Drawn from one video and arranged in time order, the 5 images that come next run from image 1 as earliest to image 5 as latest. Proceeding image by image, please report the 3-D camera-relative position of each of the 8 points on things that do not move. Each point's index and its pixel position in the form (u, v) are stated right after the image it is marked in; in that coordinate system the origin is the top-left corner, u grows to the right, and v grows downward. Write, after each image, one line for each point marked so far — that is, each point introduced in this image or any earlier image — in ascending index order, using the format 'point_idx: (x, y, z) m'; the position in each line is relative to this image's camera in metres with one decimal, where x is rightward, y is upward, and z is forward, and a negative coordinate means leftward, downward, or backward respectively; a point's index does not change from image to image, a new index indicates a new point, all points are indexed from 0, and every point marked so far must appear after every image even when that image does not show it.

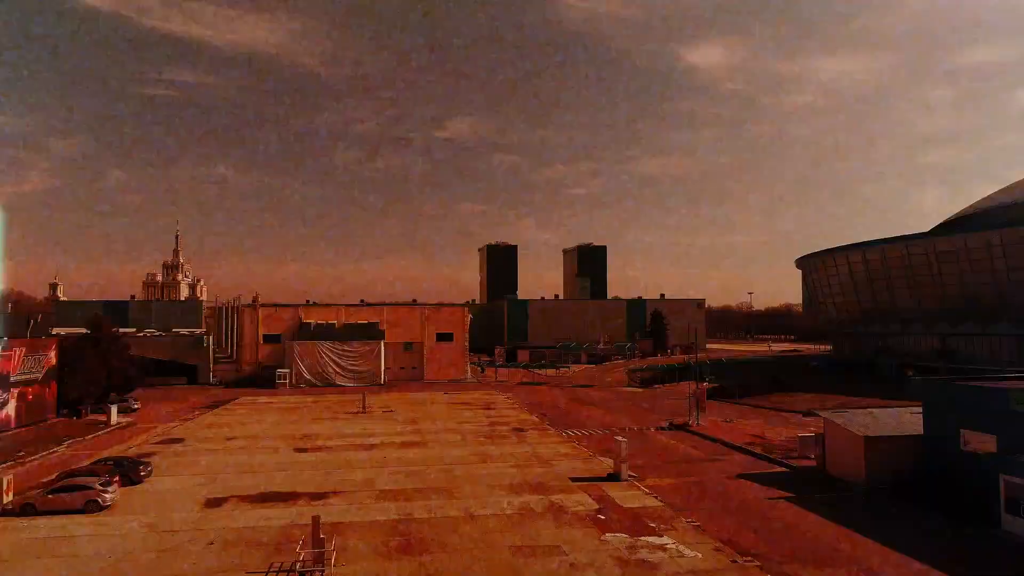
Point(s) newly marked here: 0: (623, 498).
0: (+3.3, -6.1, +18.5) m
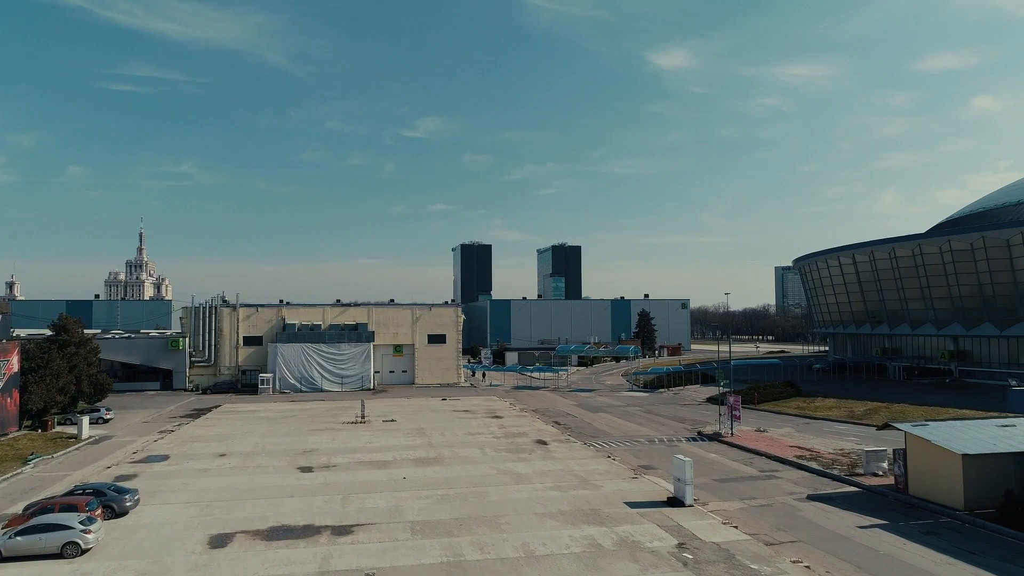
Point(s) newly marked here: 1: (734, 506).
0: (+4.8, -6.1, +16.1) m
1: (+6.4, -6.3, +18.4) m
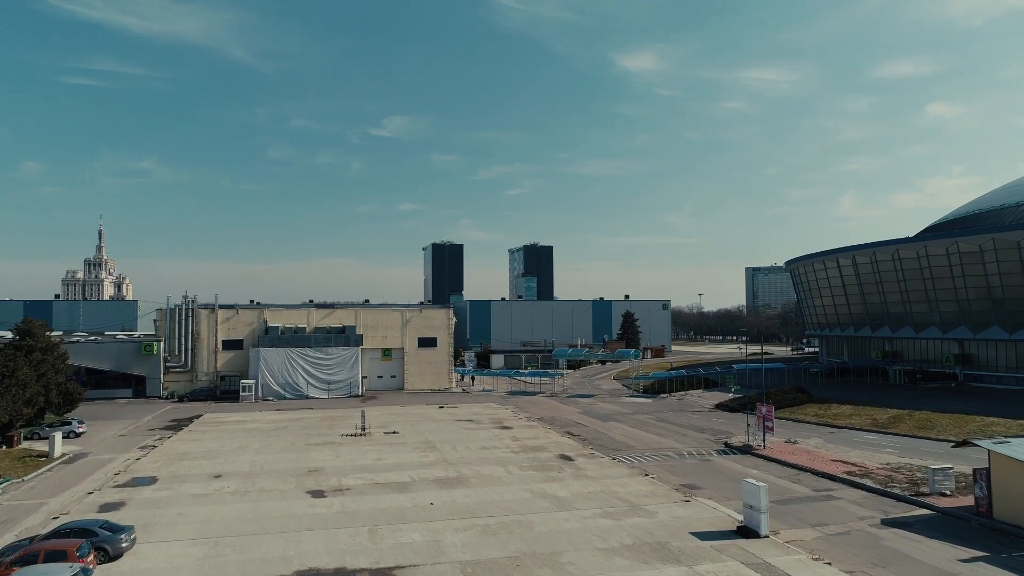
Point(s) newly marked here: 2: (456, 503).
0: (+6.2, -6.3, +14.2) m
1: (+7.8, -6.5, +16.7) m
2: (-1.8, -6.7, +19.9) m
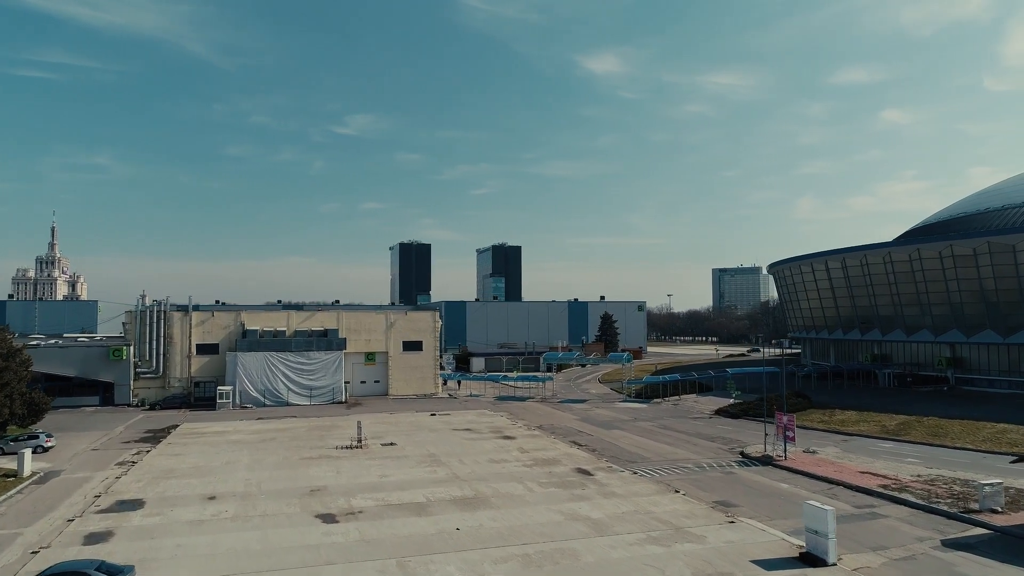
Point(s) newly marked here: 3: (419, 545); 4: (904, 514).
0: (+7.5, -6.5, +13.1) m
1: (+8.9, -6.7, +15.6) m
2: (-0.8, -6.9, +18.3) m
3: (-2.5, -6.9, +16.9) m
4: (+11.9, -6.9, +19.3) m
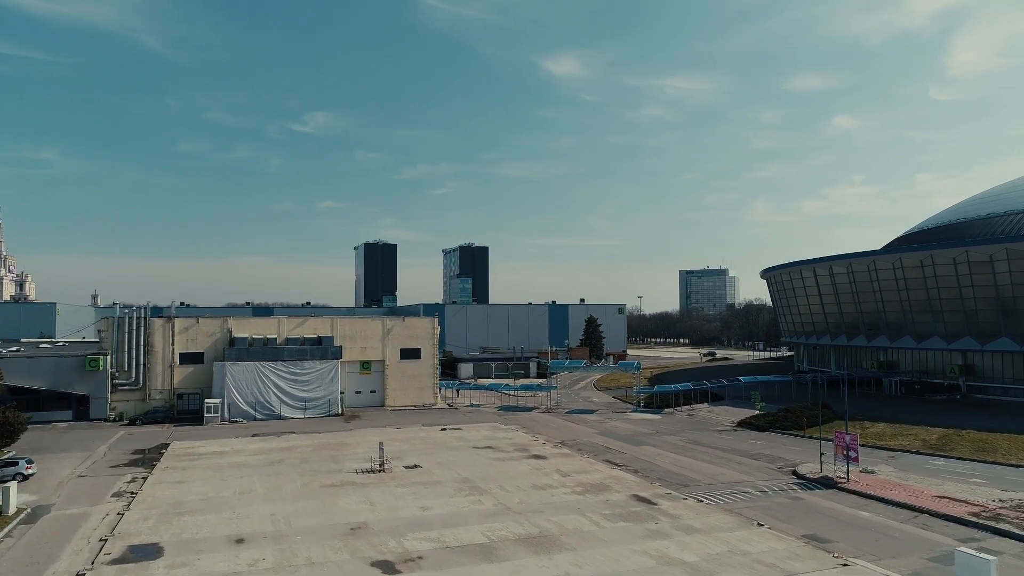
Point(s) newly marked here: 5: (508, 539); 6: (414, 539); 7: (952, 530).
0: (+10.1, -6.9, +11.4) m
1: (+11.4, -7.2, +14.0) m
2: (+1.5, -7.4, +16.2) m
3: (-0.1, -7.3, +14.7) m
4: (+14.2, -7.4, +17.8) m
5: (-0.2, -7.6, +19.3) m
6: (-3.1, -7.7, +19.5) m
7: (+13.5, -7.5, +19.6) m
